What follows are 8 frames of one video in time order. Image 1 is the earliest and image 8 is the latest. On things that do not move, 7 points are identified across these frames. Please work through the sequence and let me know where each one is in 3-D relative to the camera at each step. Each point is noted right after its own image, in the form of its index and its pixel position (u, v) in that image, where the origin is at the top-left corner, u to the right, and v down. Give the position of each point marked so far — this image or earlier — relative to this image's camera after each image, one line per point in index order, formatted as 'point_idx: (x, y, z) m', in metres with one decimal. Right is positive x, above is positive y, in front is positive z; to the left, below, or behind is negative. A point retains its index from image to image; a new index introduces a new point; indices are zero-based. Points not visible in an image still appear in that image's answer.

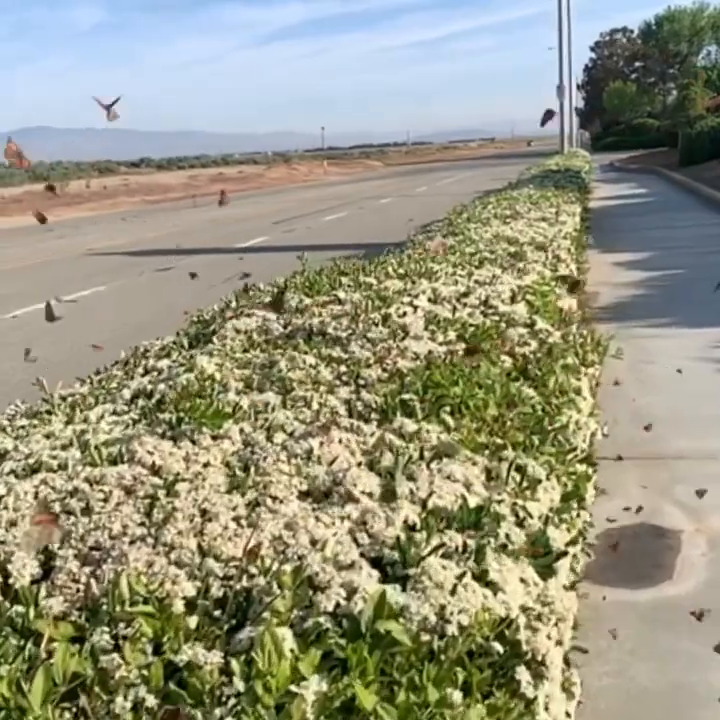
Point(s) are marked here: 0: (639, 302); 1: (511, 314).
0: (+4.7, +1.0, +16.4) m
1: (+1.0, +0.3, +6.3) m
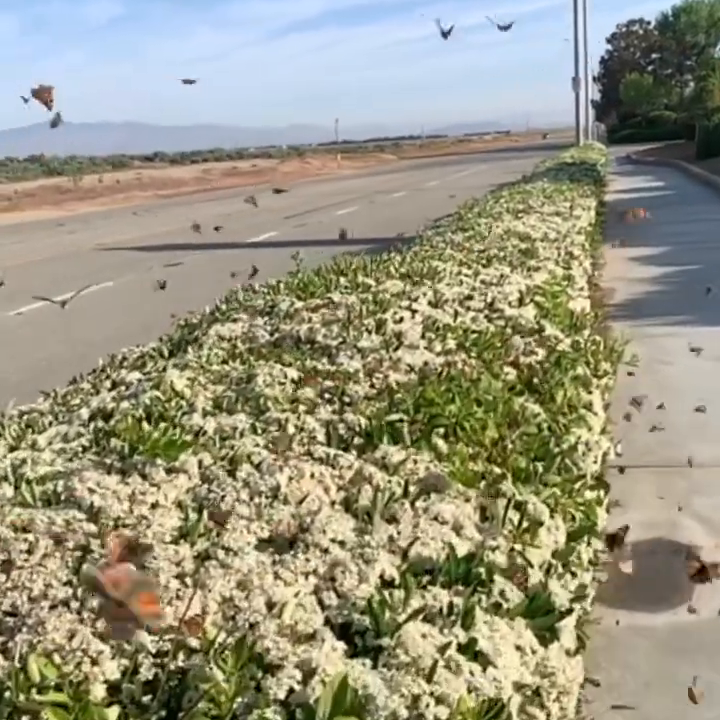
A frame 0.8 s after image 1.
0: (+4.8, +1.0, +15.9) m
1: (+0.9, +0.2, +5.9) m
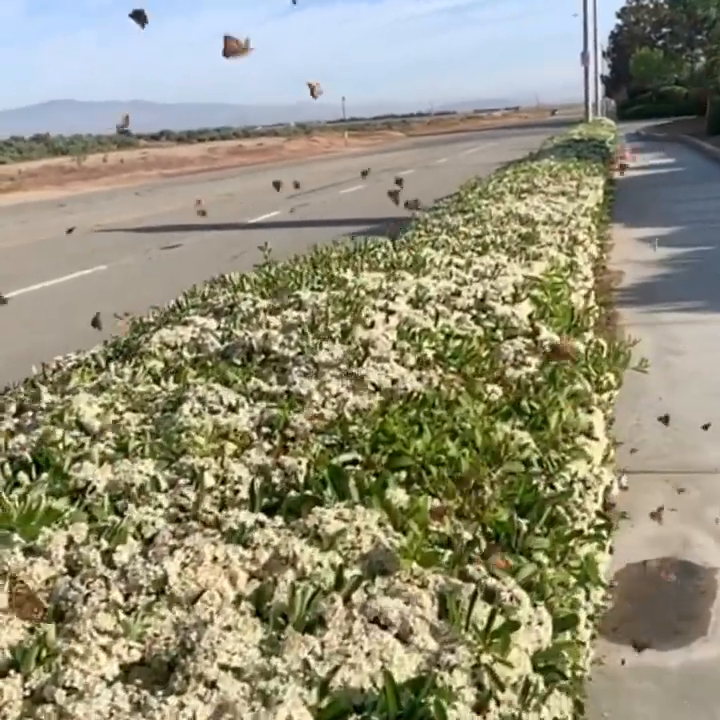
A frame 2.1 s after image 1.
0: (+4.7, +1.2, +15.1) m
1: (+0.8, +0.2, +5.1) m
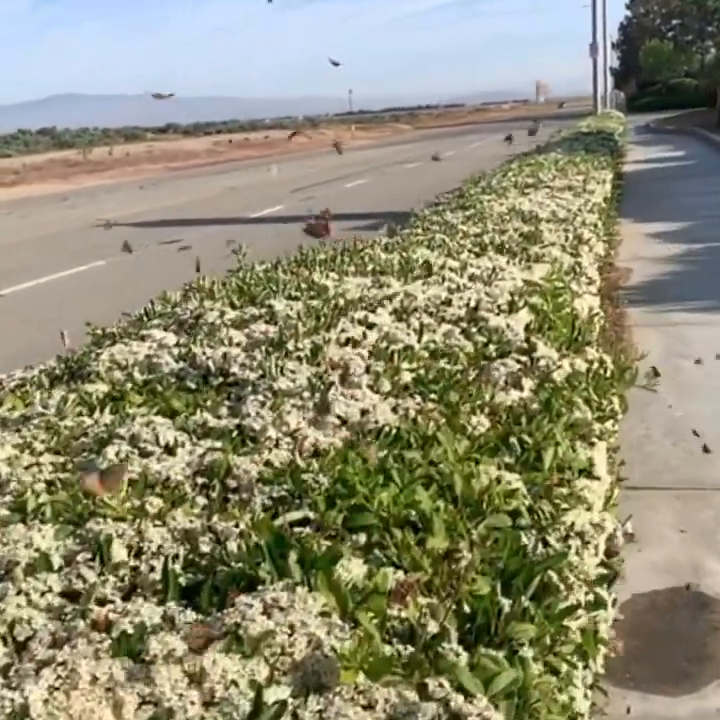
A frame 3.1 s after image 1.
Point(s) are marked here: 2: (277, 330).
0: (+4.7, +1.2, +14.5) m
1: (+0.7, +0.1, +4.6) m
2: (-0.4, +0.1, +4.4) m
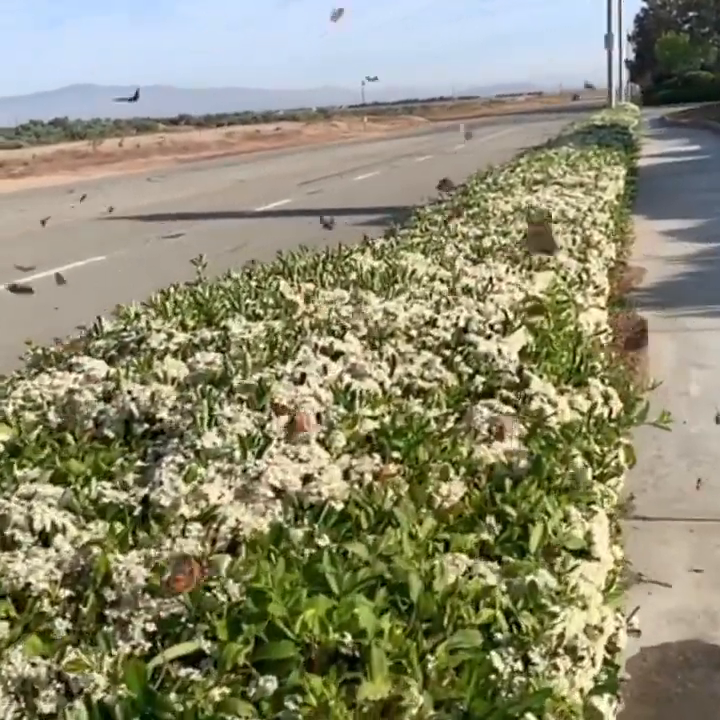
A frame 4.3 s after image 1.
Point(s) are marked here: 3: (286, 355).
0: (+4.7, +1.1, +13.8) m
1: (+0.5, 0.0, +4.0) m
2: (-0.5, 0.0, +3.7) m
3: (-0.3, 0.0, +3.8) m
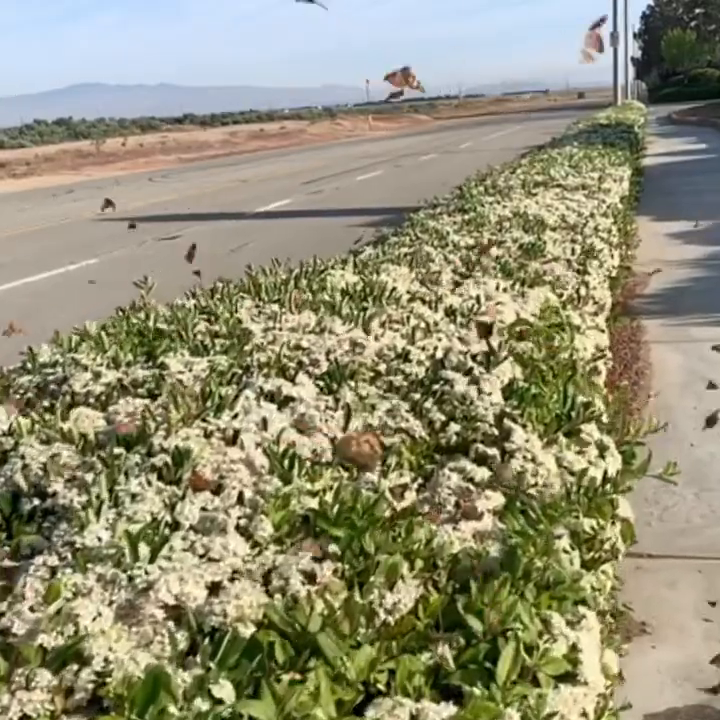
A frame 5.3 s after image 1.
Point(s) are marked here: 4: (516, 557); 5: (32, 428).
0: (+4.6, +0.9, +13.2) m
1: (+0.4, -0.2, +3.4) m
2: (-0.7, -0.2, +3.2) m
3: (-0.5, -0.1, +3.2) m
4: (+0.4, -0.5, +2.4) m
5: (-1.0, -0.2, +3.1) m
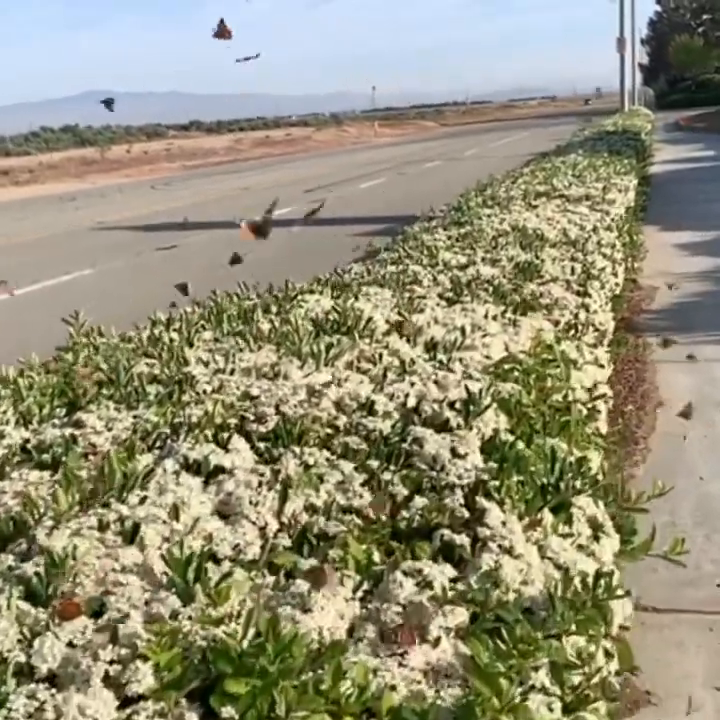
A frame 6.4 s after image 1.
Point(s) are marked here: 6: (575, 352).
0: (+4.5, +0.7, +12.6) m
1: (+0.2, -0.4, +2.8) m
2: (-0.8, -0.4, +2.6) m
3: (-0.6, -0.3, +2.7) m
4: (+0.2, -0.7, +1.9) m
5: (-1.2, -0.4, +2.5) m
6: (+1.1, 0.0, +5.1) m
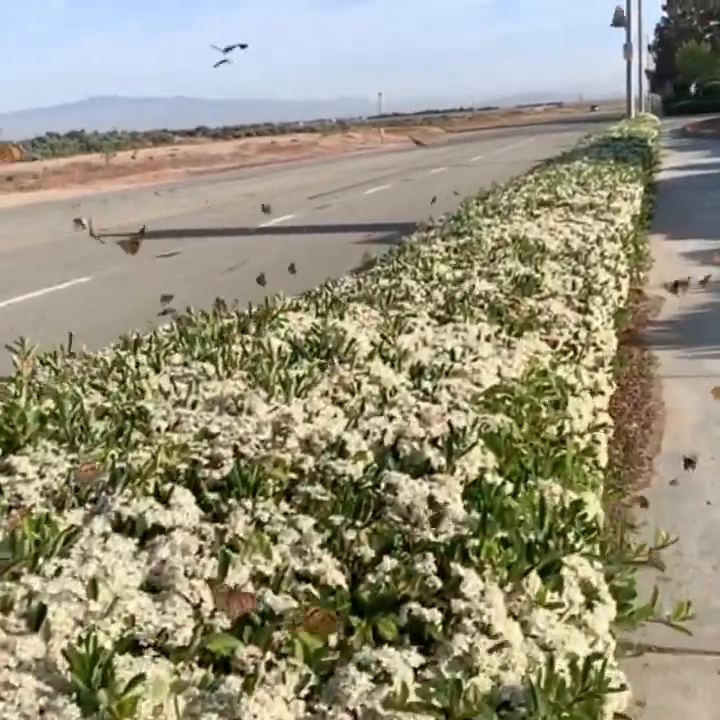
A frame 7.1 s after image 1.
0: (+4.4, +0.5, +12.2) m
1: (+0.1, -0.5, +2.4) m
2: (-1.0, -0.5, +2.2) m
3: (-0.7, -0.4, +2.3) m
4: (+0.1, -0.8, +1.5) m
5: (-1.3, -0.5, +2.2) m
6: (+1.0, -0.1, +4.8) m
